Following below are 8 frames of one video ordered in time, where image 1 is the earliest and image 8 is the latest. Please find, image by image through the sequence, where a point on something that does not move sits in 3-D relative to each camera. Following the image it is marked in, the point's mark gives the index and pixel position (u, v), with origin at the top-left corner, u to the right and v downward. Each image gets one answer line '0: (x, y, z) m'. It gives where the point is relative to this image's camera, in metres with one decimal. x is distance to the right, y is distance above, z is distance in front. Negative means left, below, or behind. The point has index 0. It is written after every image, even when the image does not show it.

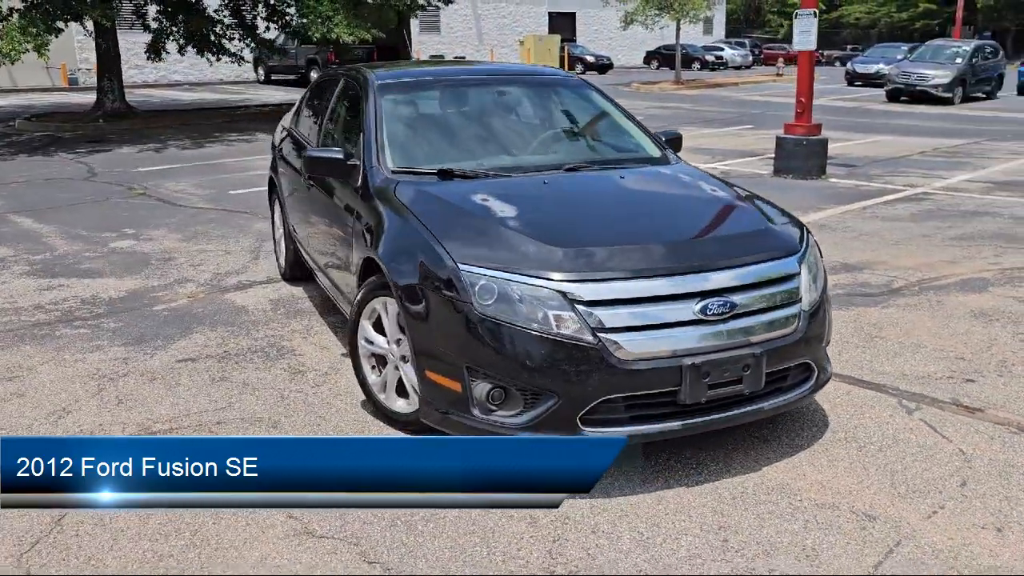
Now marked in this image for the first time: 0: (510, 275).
0: (0.0, 0.0, +3.2) m
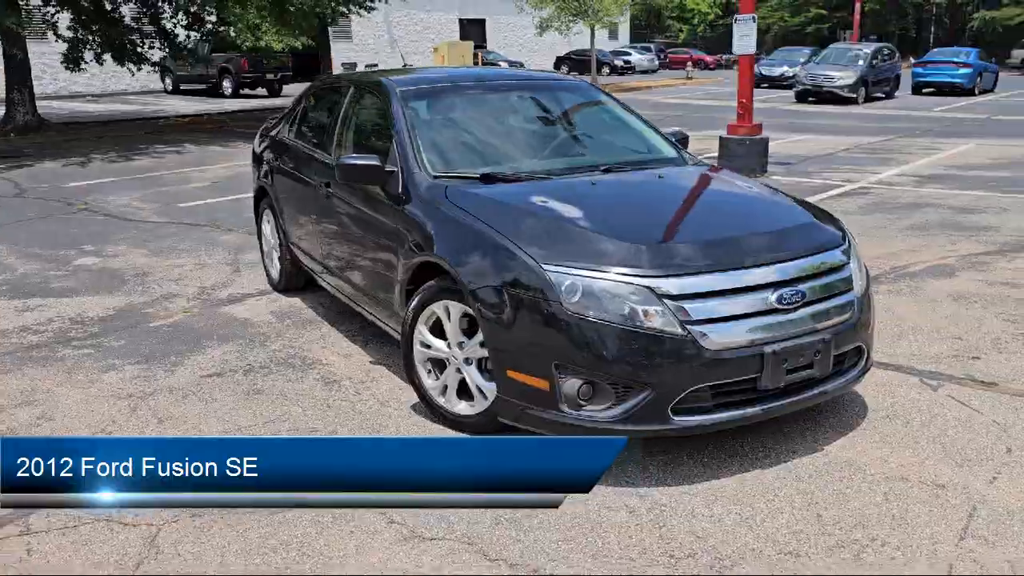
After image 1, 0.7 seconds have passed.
0: (+0.4, +0.1, +3.3) m
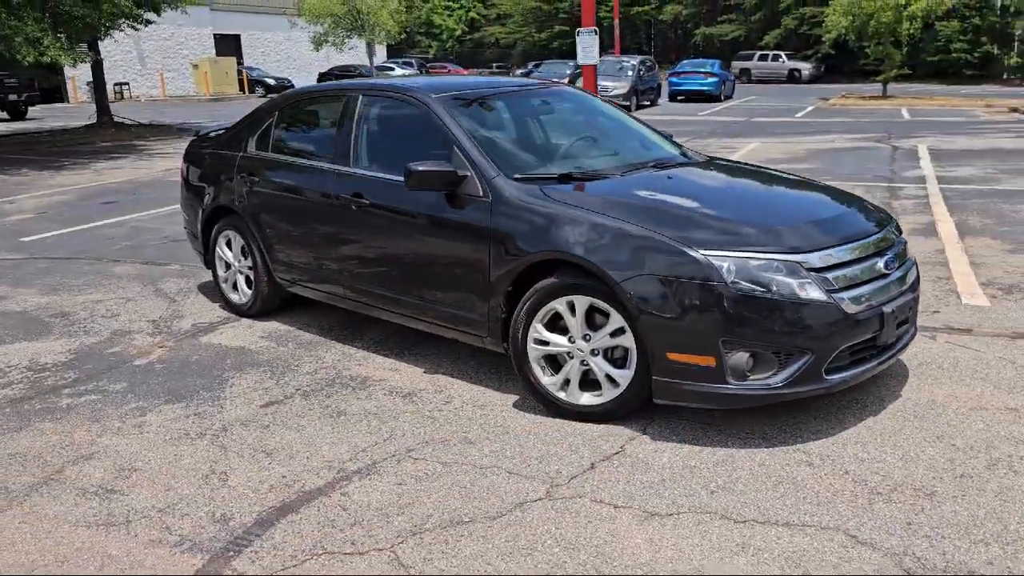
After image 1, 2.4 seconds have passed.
0: (+1.0, +0.1, +3.6) m
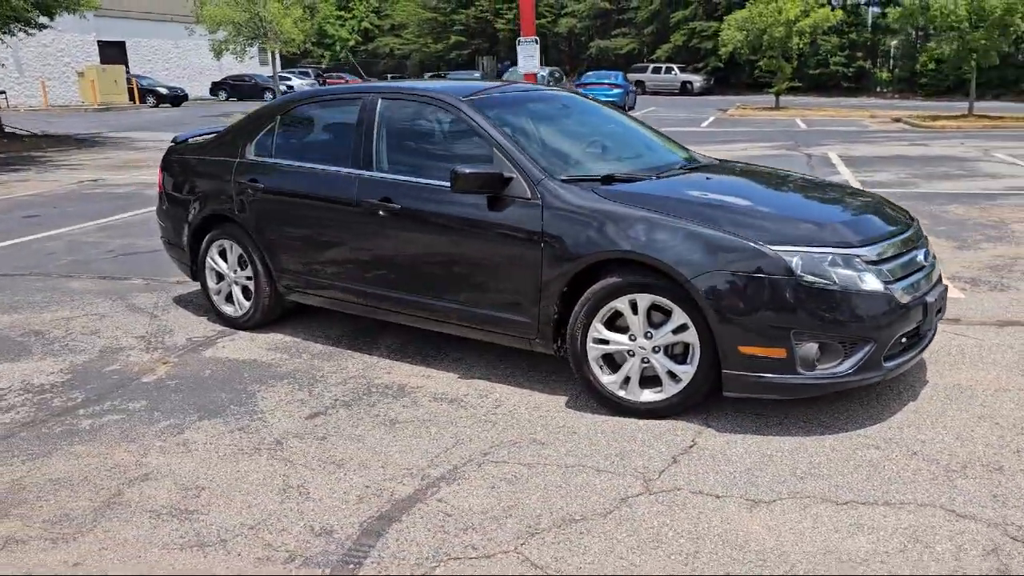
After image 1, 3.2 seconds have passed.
0: (+1.4, +0.2, +3.8) m
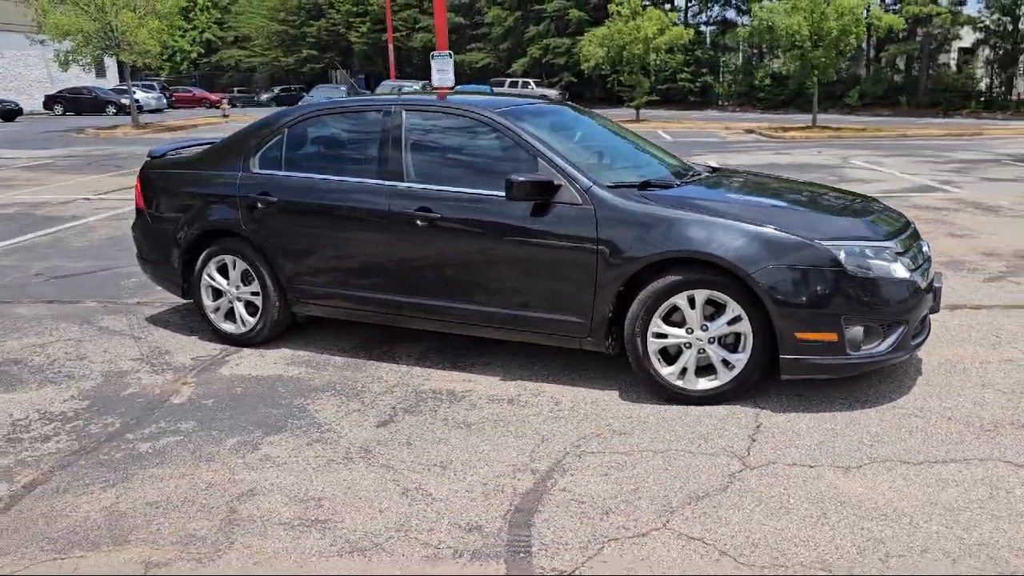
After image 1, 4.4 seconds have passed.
0: (+1.7, +0.2, +4.2) m
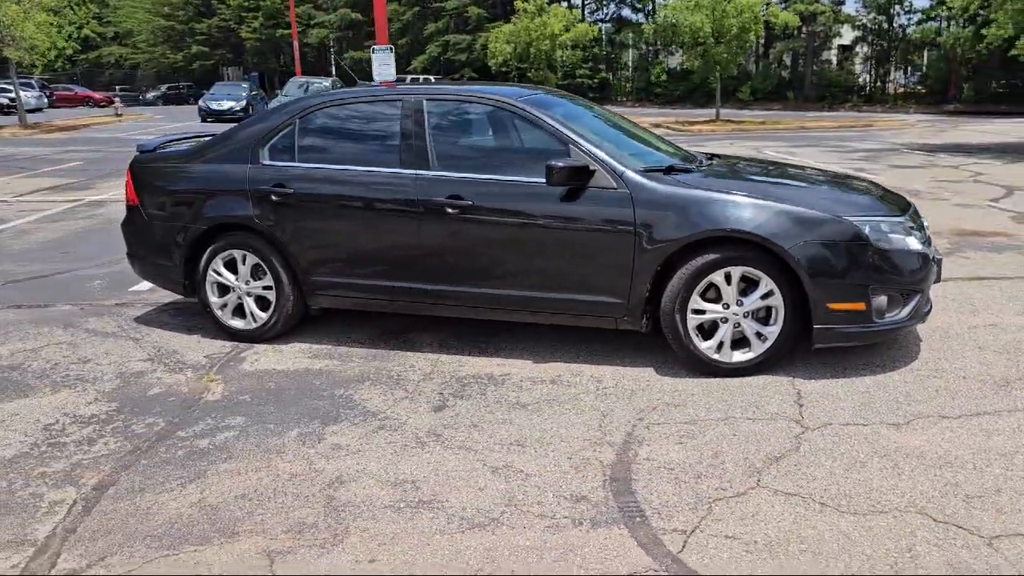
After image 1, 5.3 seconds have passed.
0: (+2.0, +0.4, +4.6) m
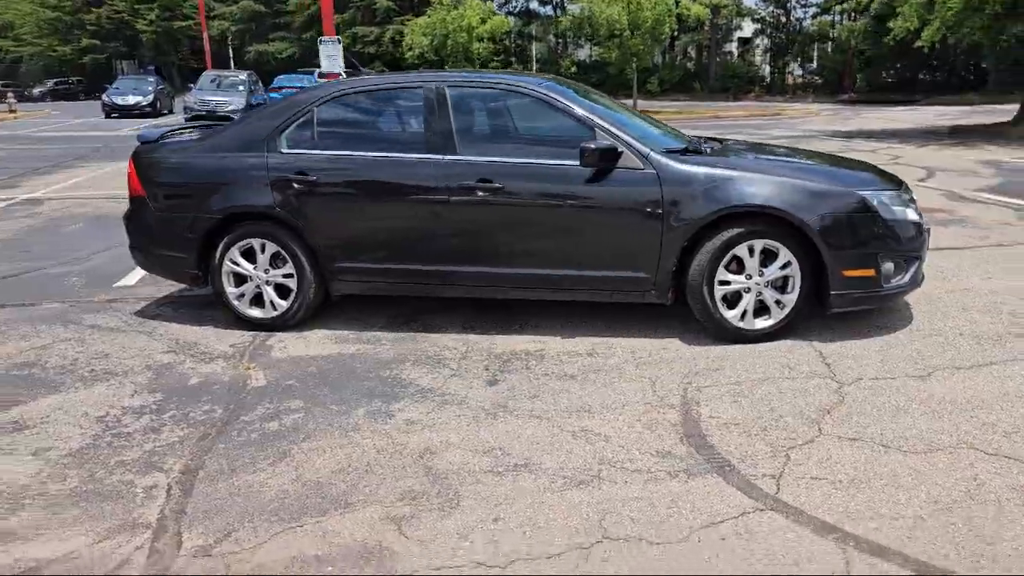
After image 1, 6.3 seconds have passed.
0: (+2.2, +0.6, +5.0) m
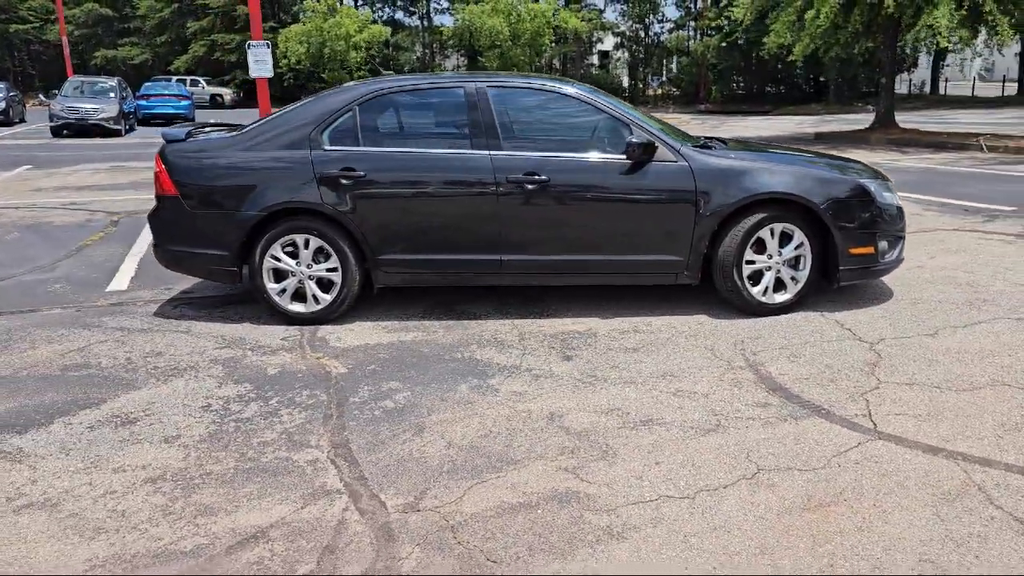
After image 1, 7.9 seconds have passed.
0: (+2.4, +0.7, +5.8) m
